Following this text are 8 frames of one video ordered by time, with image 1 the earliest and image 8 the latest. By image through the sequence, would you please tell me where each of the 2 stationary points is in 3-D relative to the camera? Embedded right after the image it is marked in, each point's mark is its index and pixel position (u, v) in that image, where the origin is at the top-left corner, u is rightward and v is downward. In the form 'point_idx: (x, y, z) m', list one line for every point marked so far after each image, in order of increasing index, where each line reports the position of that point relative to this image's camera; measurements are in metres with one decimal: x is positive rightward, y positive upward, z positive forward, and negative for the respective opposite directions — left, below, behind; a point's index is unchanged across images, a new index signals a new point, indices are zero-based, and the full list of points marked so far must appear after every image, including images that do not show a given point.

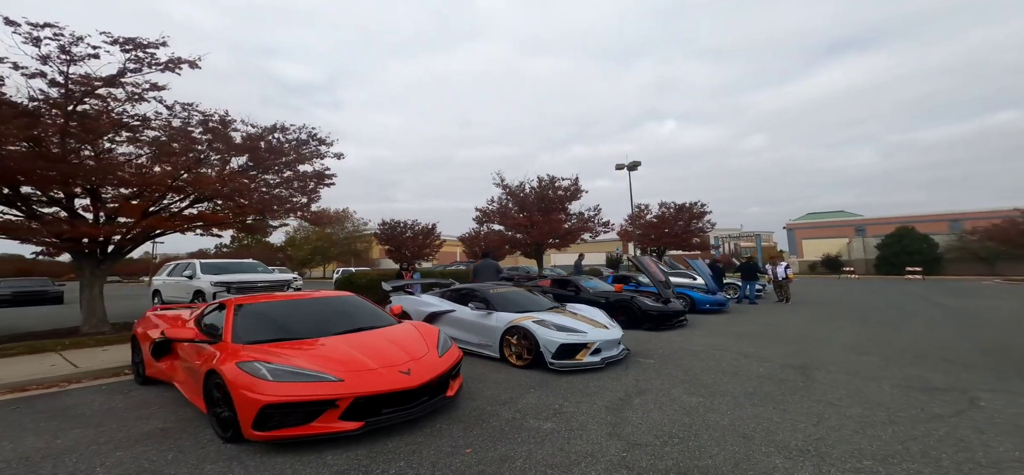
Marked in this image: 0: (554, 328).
0: (+0.6, -1.3, +5.5) m
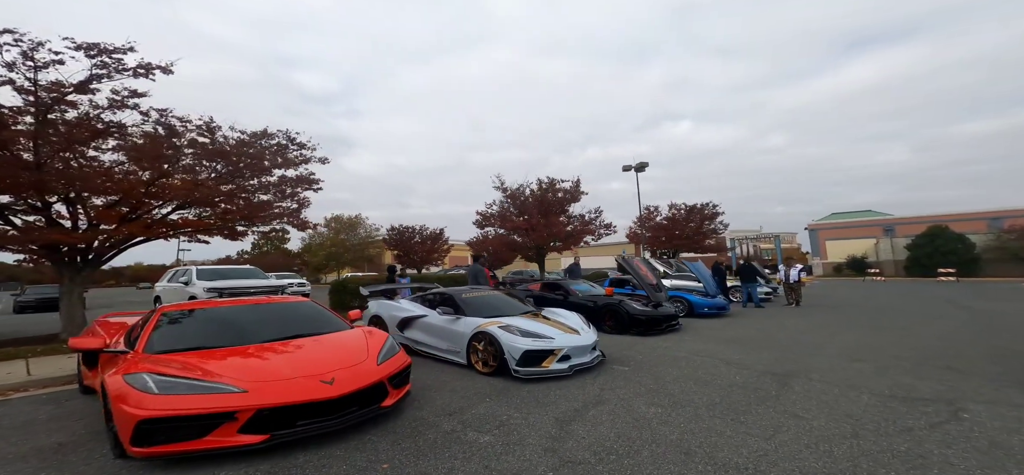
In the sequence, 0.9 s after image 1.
0: (+0.1, -1.3, +5.2) m
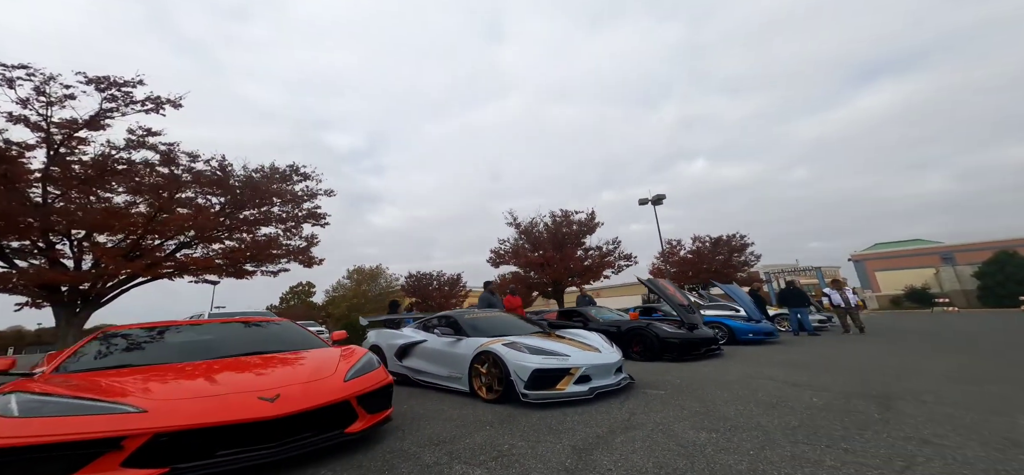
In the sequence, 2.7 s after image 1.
0: (+0.2, -1.3, +4.4) m
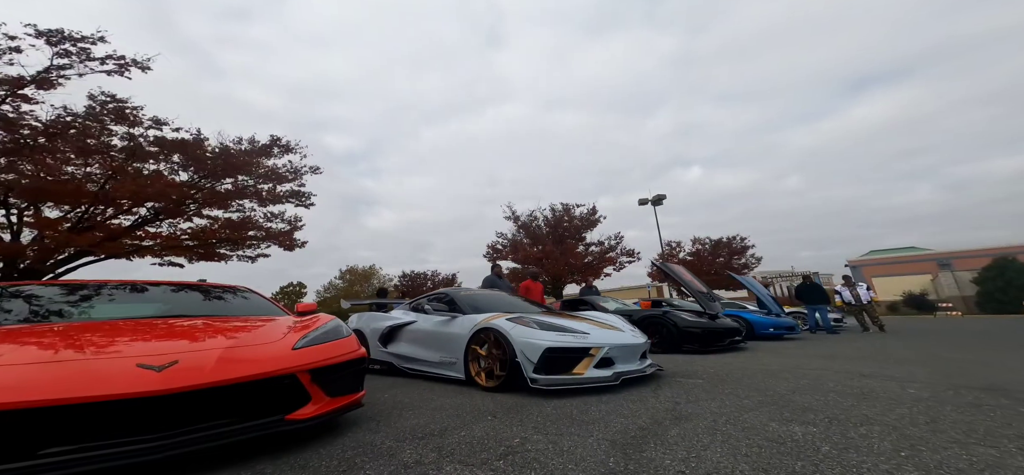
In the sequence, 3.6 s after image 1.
0: (+0.3, -0.8, +3.6) m
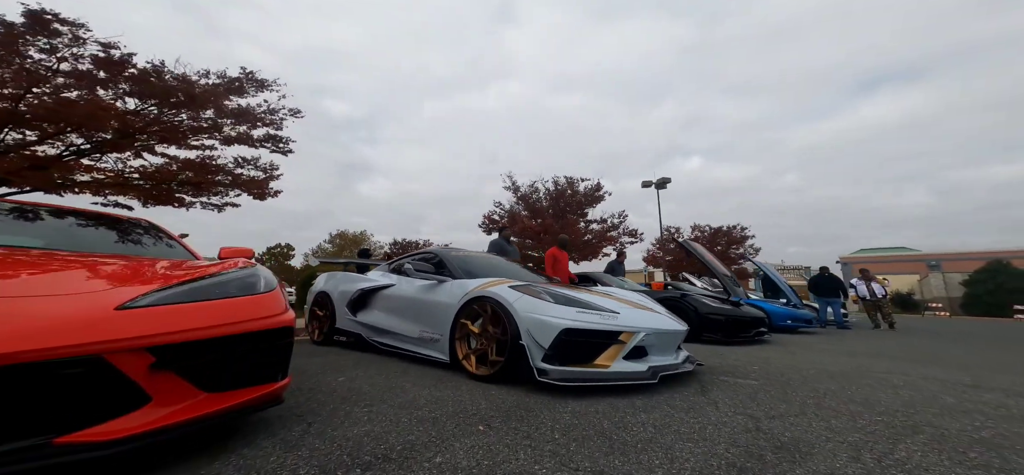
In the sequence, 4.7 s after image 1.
0: (+0.3, -0.4, +2.7) m
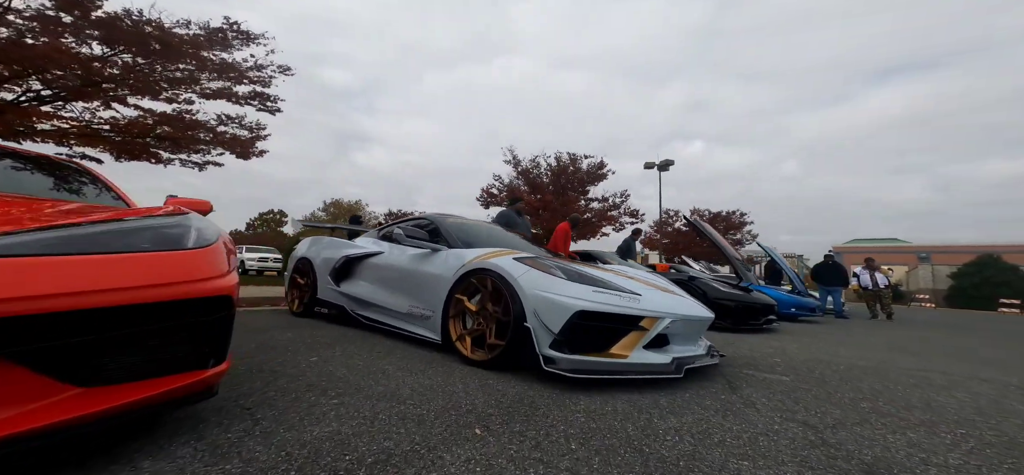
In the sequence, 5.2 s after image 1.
0: (+0.3, -0.2, +2.3) m
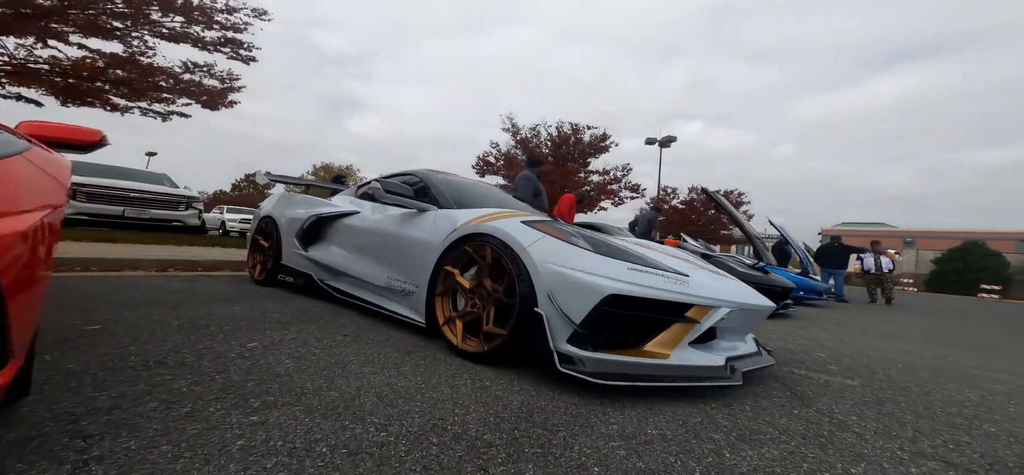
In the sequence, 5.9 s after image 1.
0: (+0.4, 0.0, +1.7) m
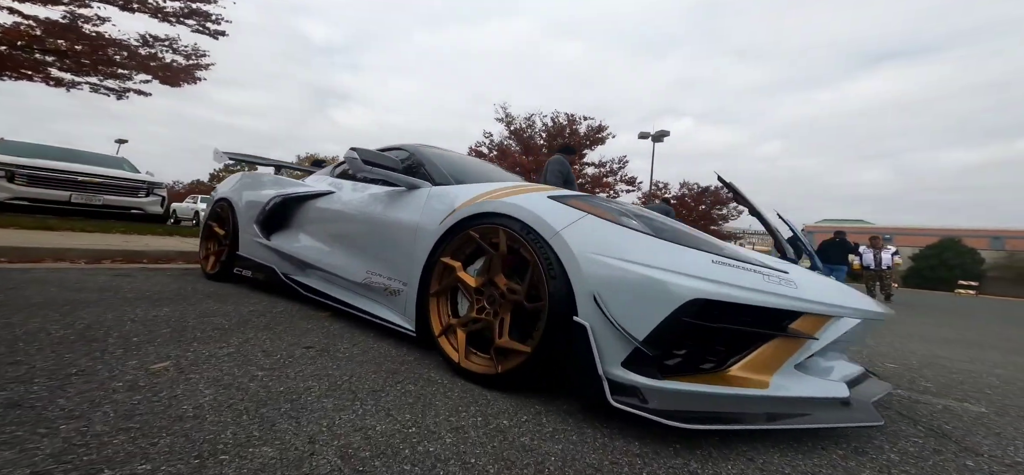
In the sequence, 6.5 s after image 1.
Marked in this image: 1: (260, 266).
0: (+0.4, 0.0, +1.2) m
1: (-1.7, -0.2, +2.6) m
